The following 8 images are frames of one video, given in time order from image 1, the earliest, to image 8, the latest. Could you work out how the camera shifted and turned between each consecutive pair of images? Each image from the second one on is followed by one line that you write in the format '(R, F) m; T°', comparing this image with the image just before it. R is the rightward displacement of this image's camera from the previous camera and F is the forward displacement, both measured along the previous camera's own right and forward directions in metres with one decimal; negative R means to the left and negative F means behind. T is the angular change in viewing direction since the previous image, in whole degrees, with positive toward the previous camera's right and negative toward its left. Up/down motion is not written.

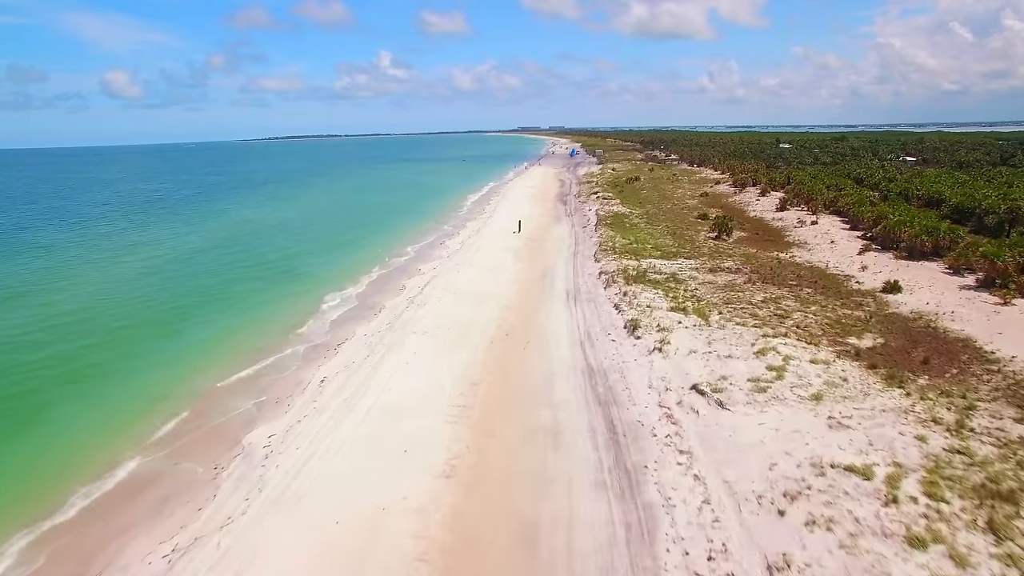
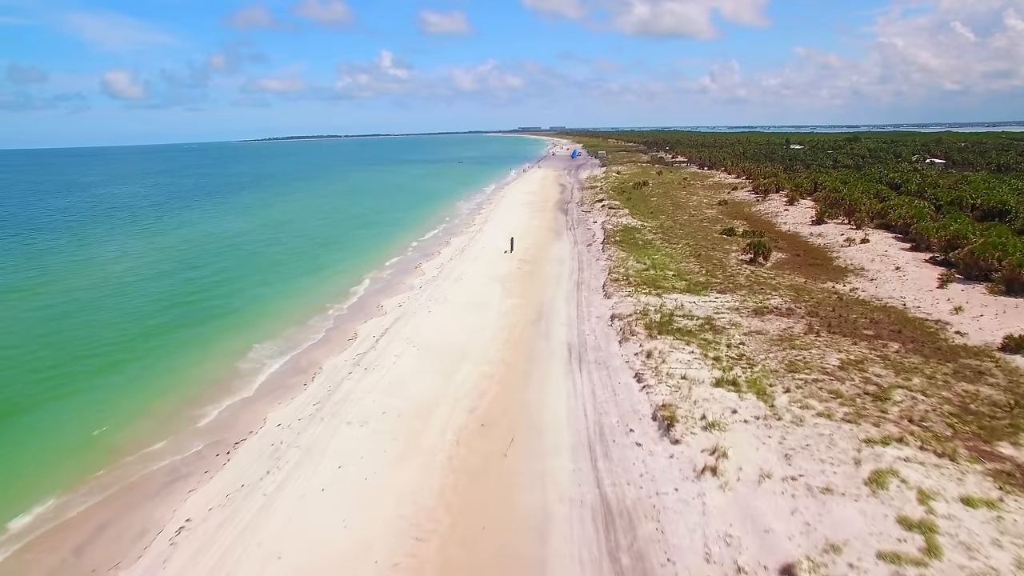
(+0.6, +5.9) m; 0°
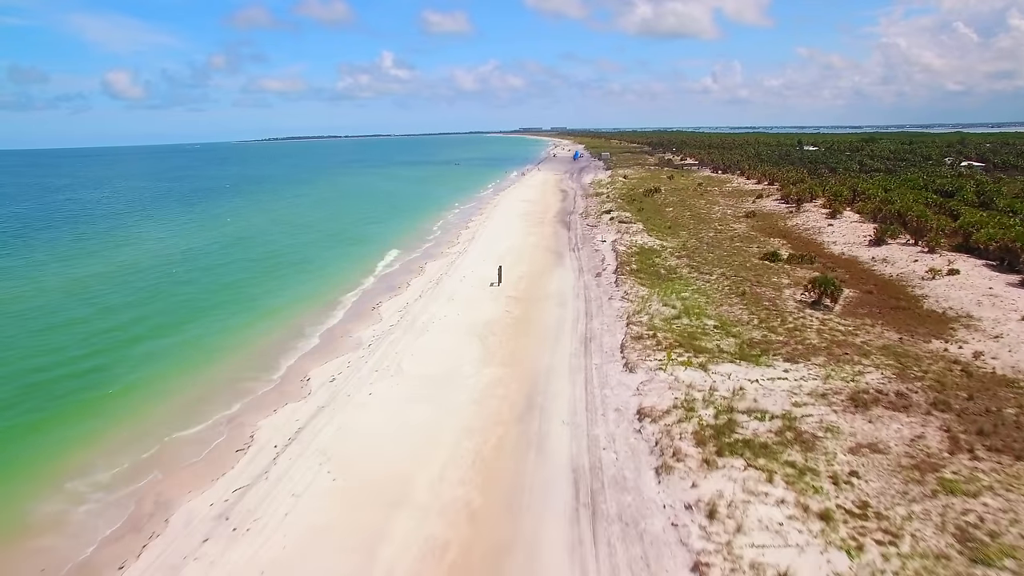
(+0.6, +6.7) m; 0°
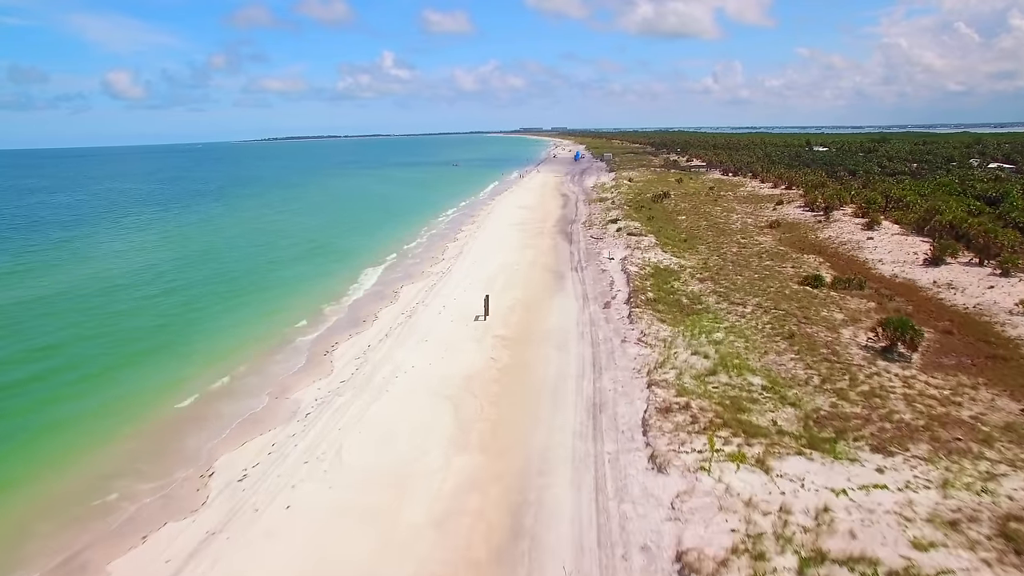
(+0.4, +4.6) m; 0°
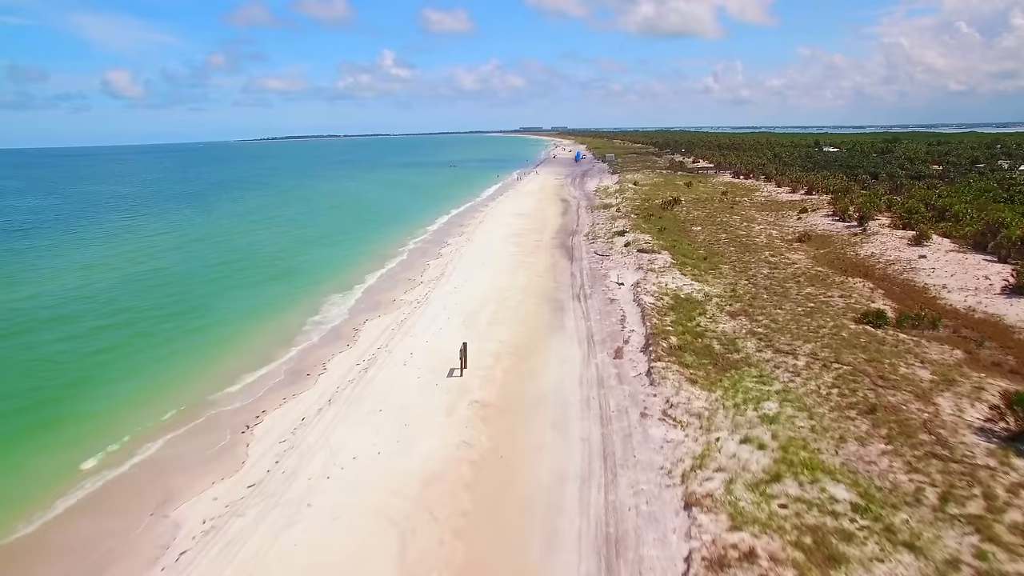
(+0.5, +4.6) m; 0°
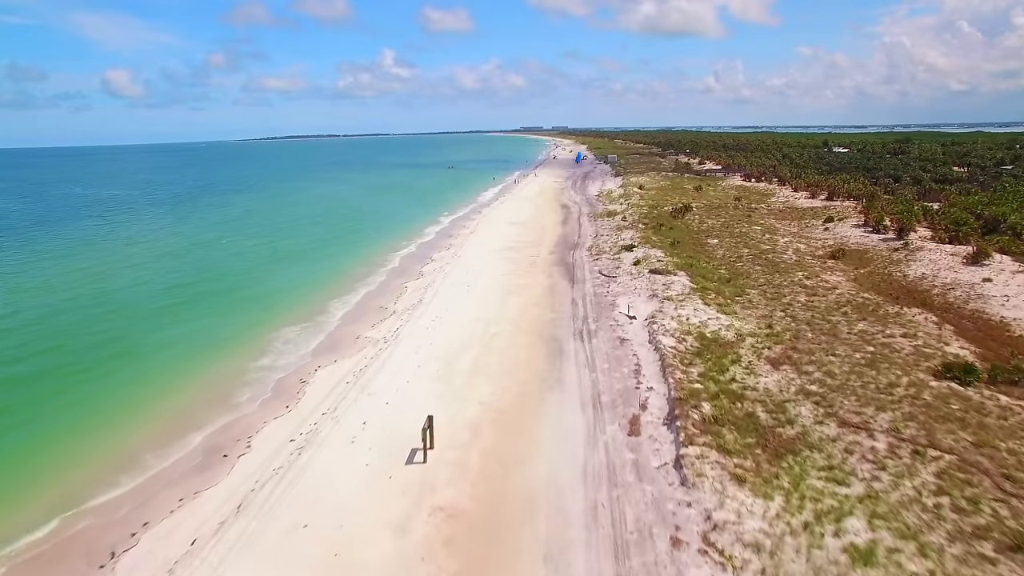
(+0.4, +4.1) m; 0°
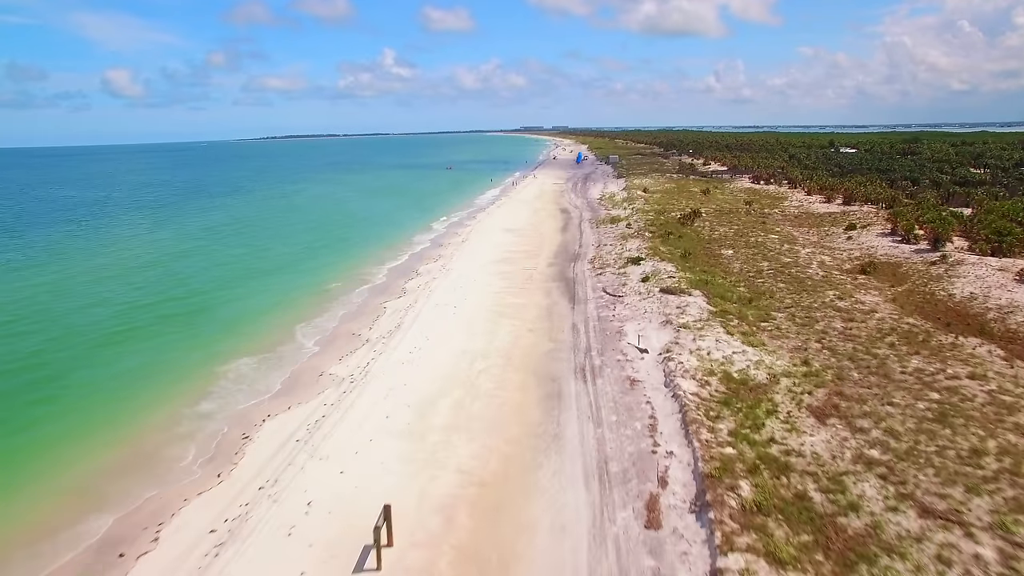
(+0.3, +2.9) m; 0°
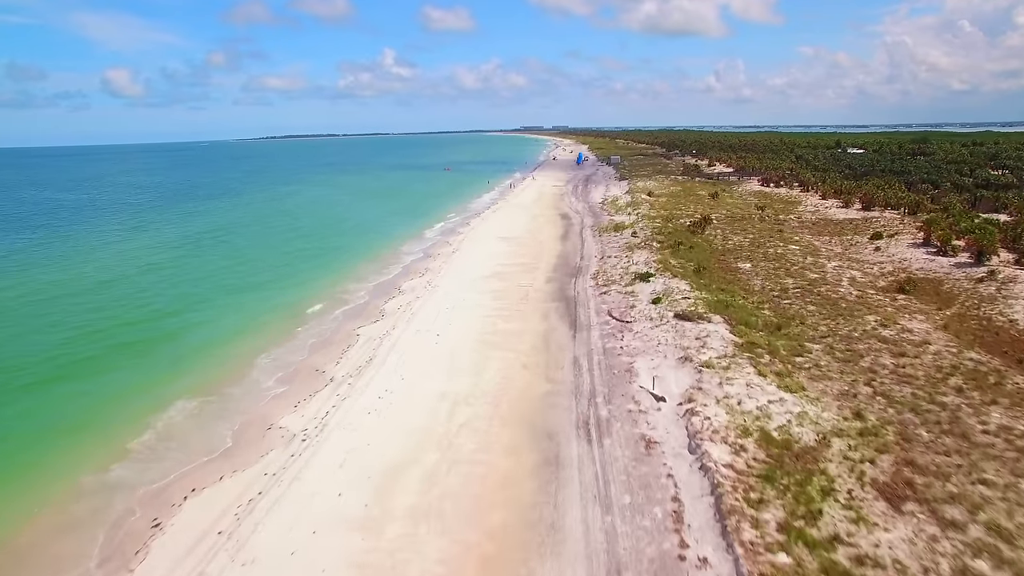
(+0.3, +2.9) m; 0°
